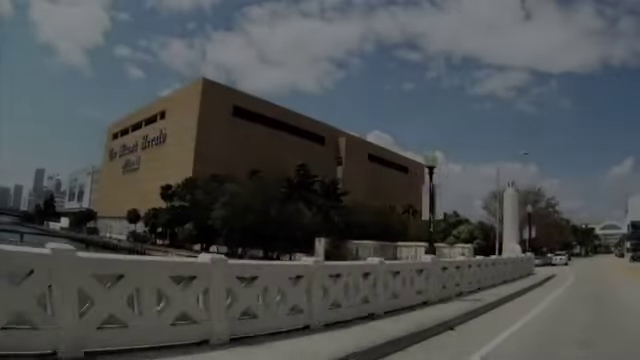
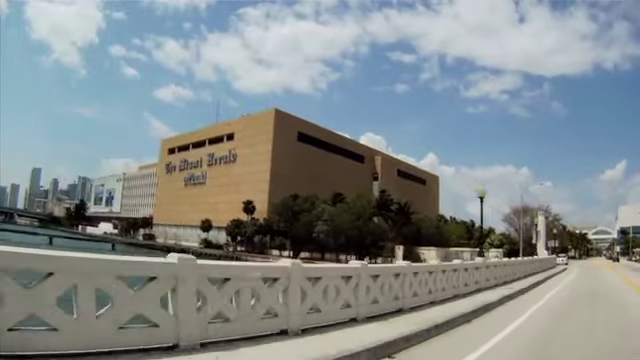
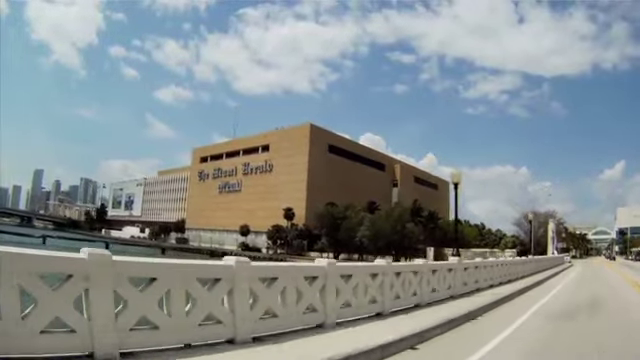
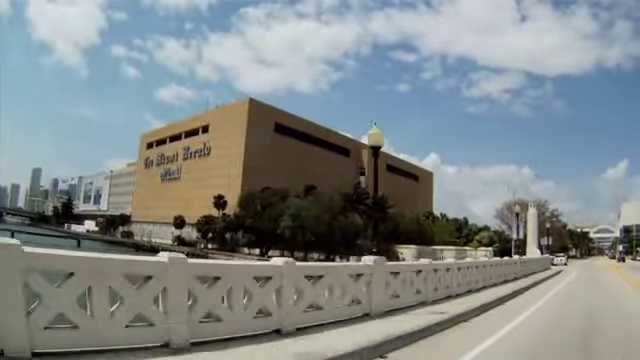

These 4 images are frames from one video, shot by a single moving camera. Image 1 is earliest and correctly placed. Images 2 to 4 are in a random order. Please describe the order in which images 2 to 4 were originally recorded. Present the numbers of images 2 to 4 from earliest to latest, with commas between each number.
4, 2, 3
